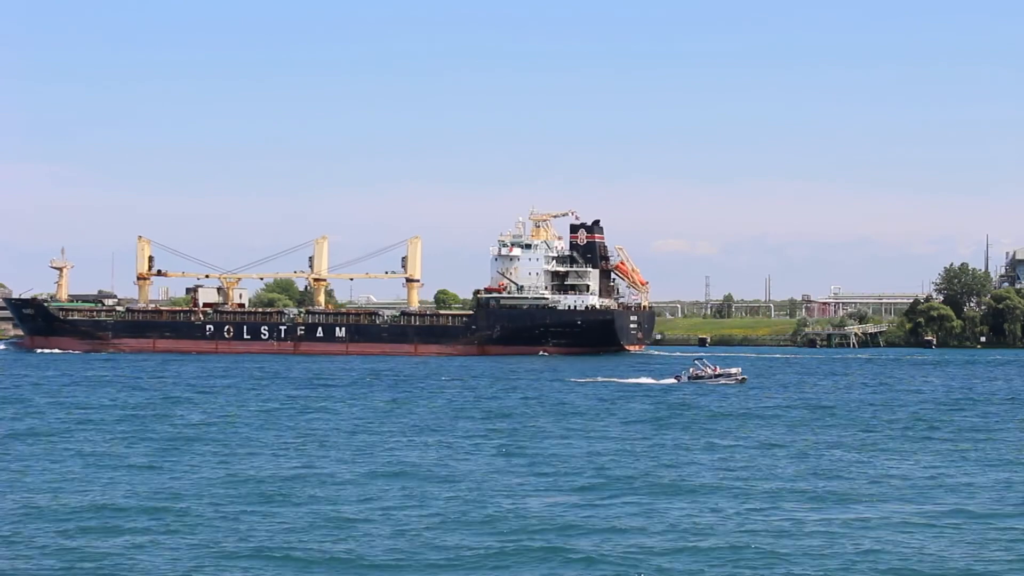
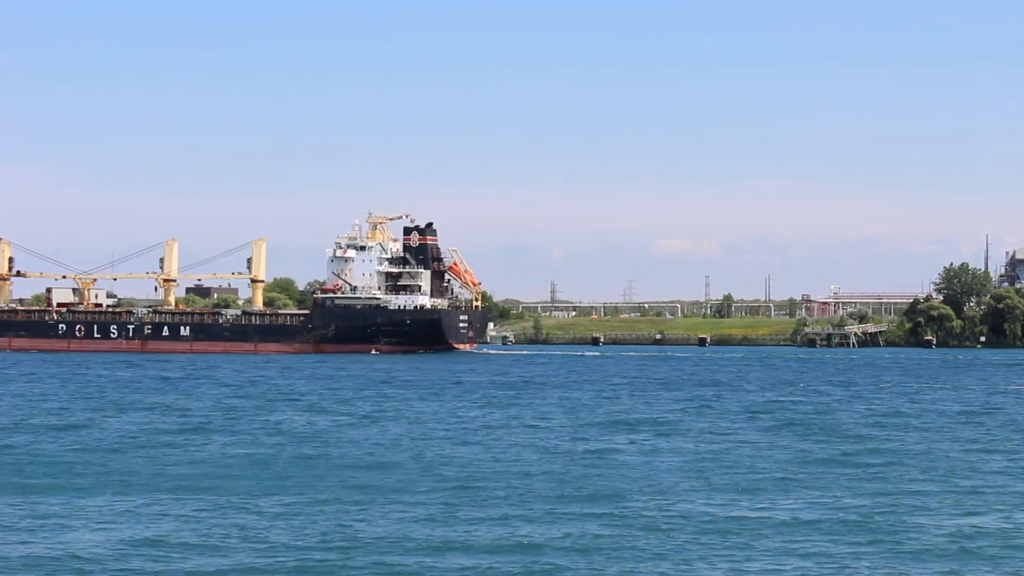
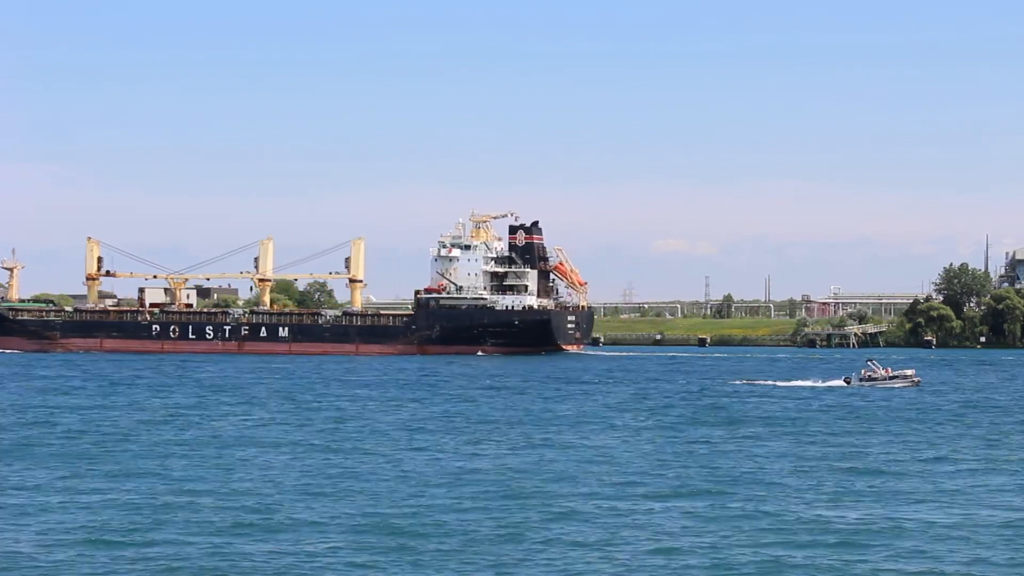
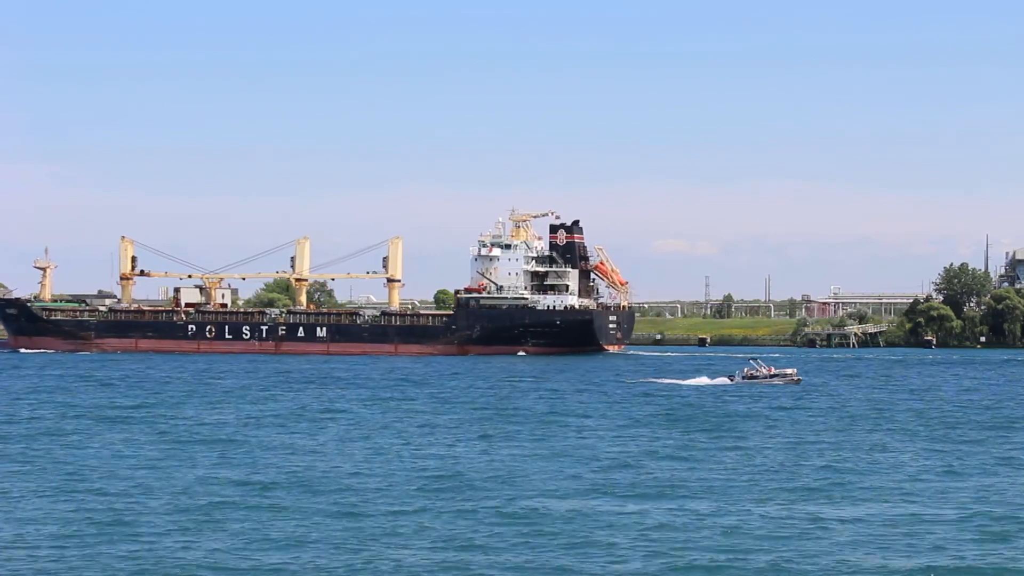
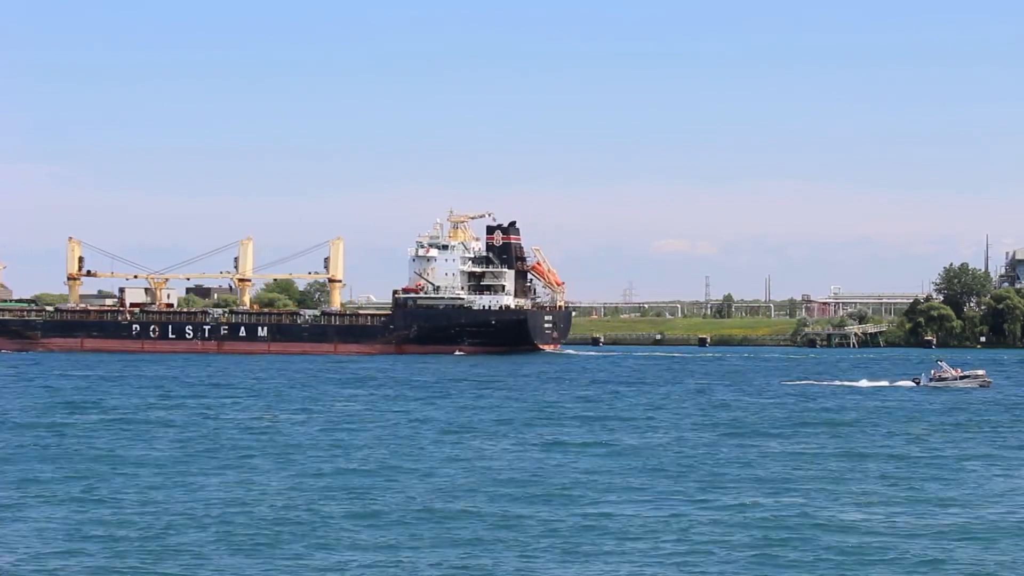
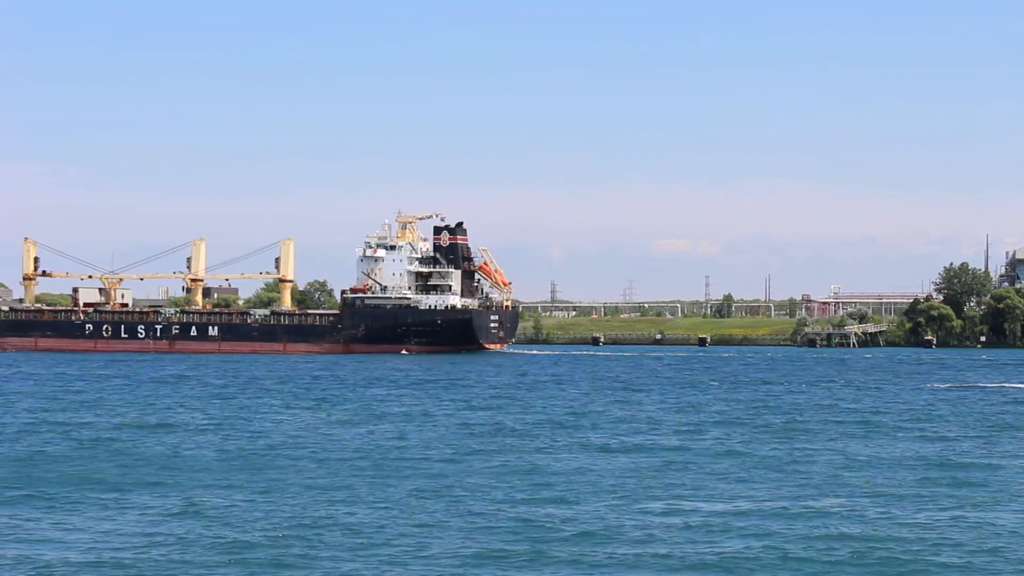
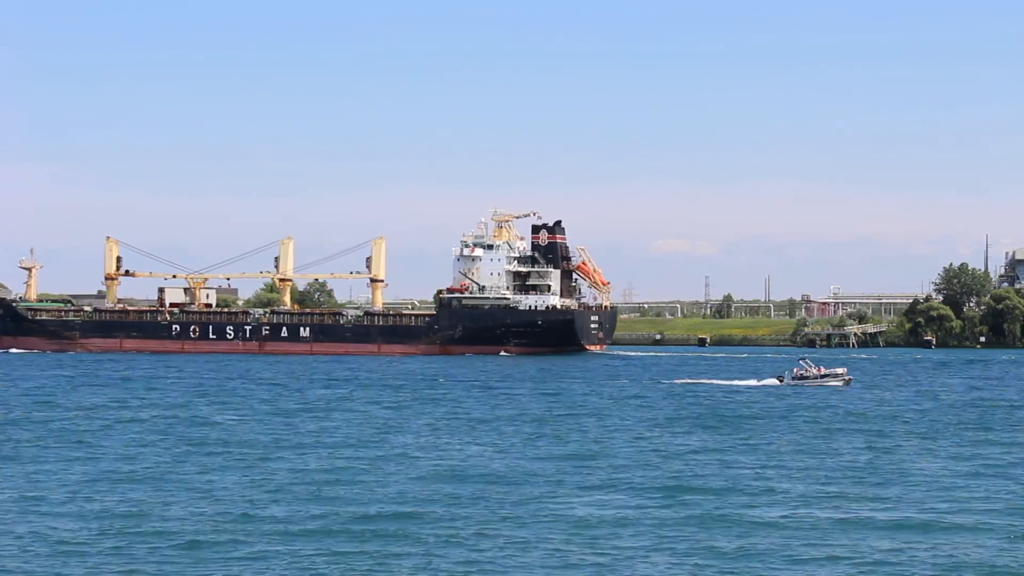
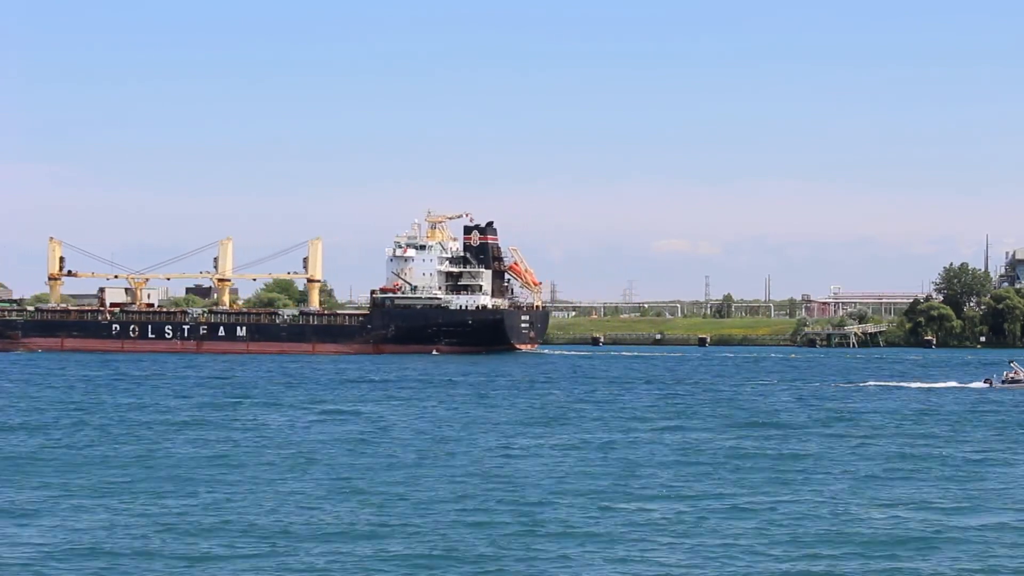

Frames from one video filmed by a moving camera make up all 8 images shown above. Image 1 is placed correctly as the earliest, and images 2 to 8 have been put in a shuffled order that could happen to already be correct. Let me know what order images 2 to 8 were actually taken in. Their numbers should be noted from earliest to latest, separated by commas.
4, 7, 3, 5, 8, 6, 2
